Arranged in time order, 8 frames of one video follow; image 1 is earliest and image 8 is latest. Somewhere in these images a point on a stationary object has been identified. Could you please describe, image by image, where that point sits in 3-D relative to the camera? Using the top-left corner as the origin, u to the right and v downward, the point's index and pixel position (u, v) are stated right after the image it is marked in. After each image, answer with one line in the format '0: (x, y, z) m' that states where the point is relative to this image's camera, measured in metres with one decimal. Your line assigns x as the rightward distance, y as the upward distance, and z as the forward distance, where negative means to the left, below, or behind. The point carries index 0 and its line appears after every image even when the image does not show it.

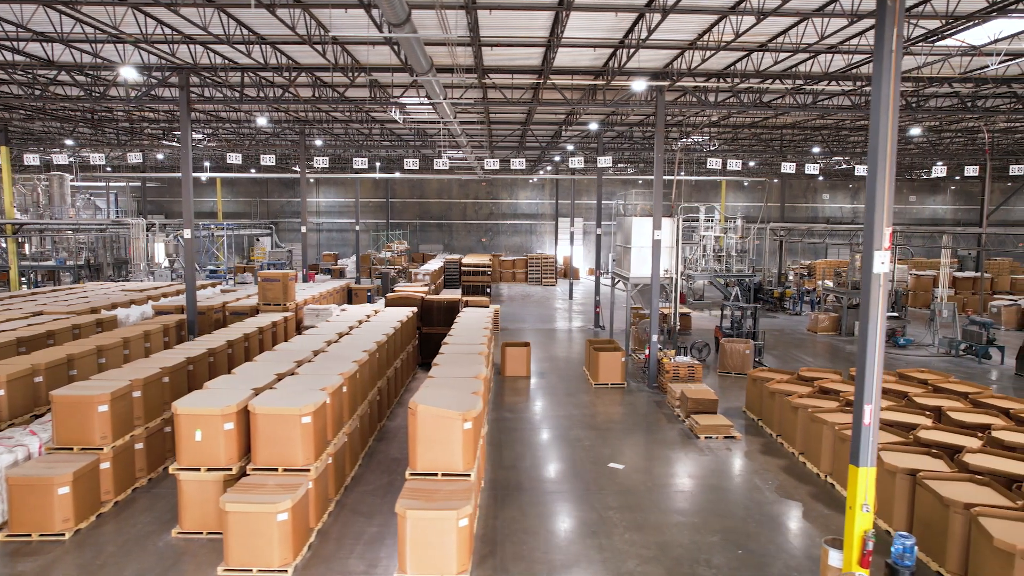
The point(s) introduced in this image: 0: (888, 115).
0: (+3.3, +1.6, +5.1) m
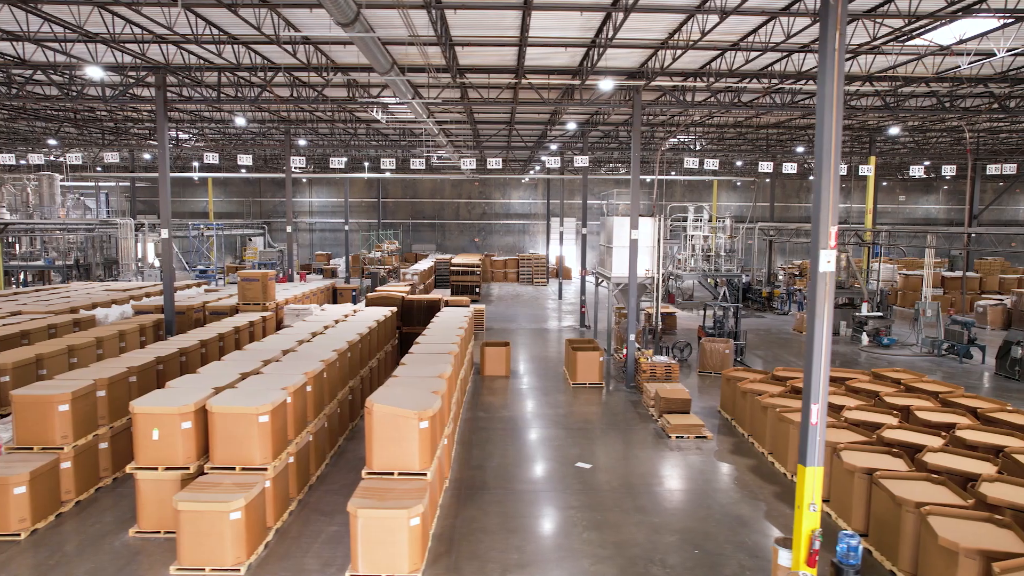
0: (+2.8, +1.6, +5.1) m
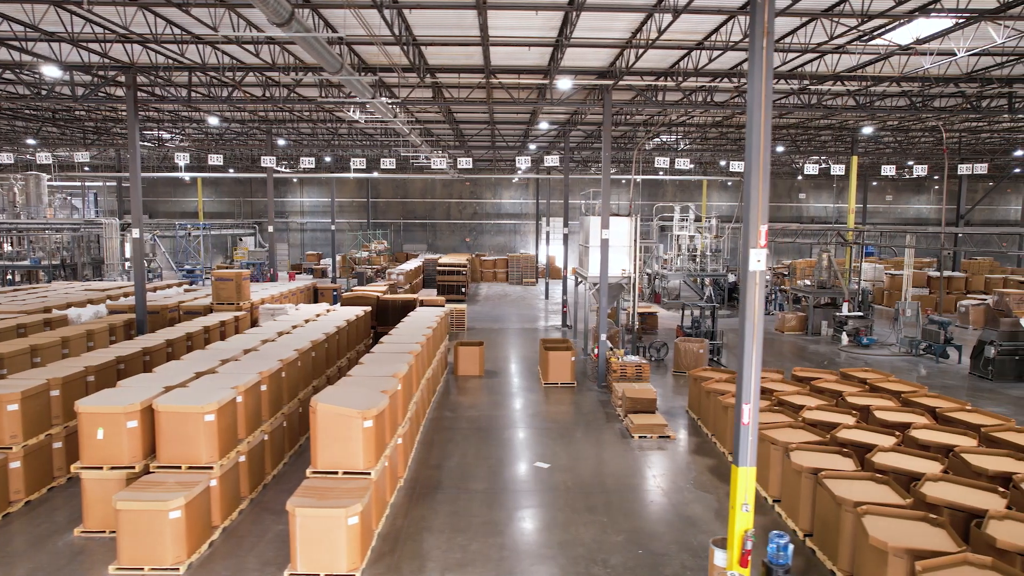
0: (+2.2, +1.6, +5.1) m
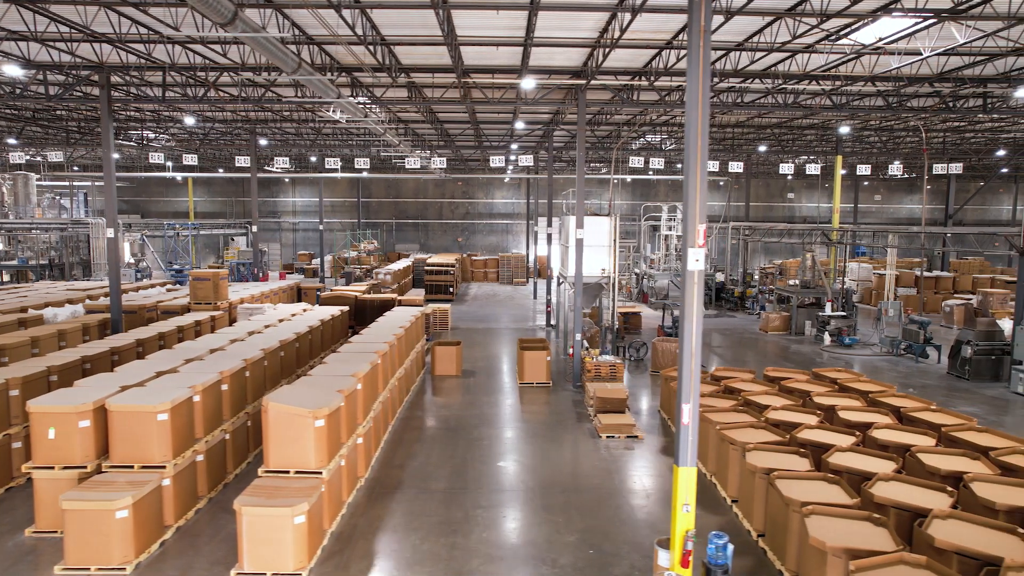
0: (+1.6, +1.6, +5.1) m
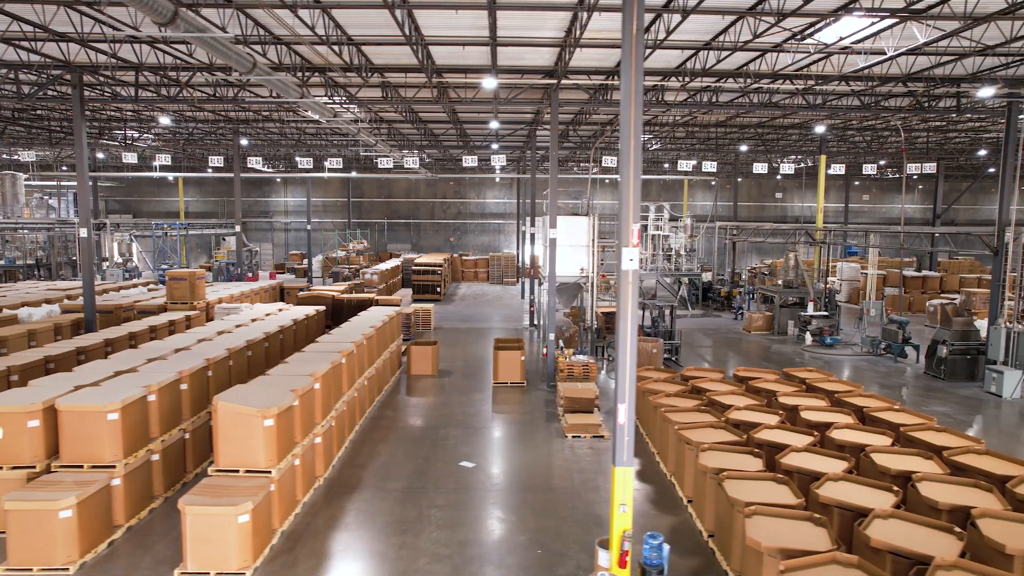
0: (+1.1, +1.6, +5.1) m
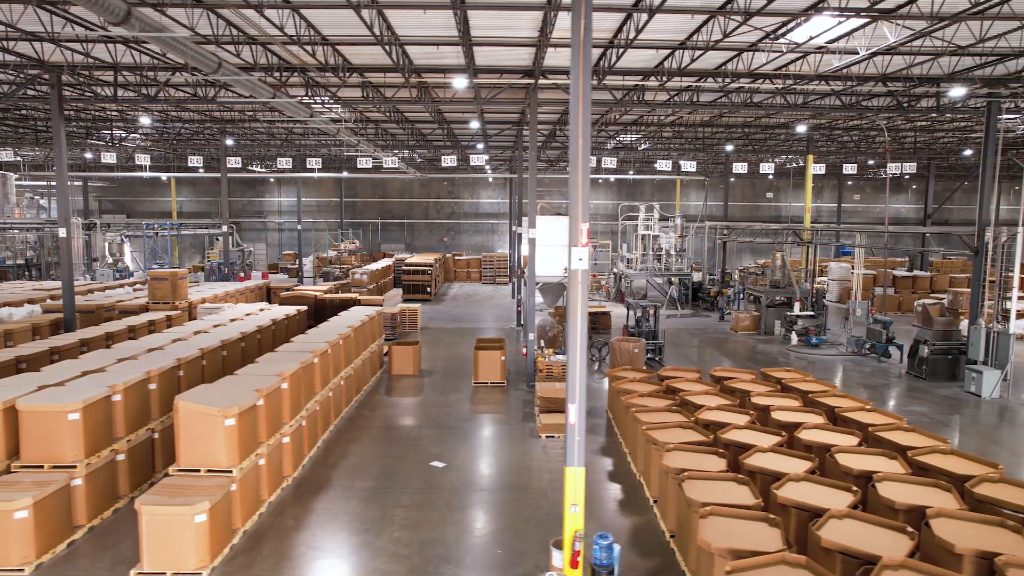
0: (+0.6, +1.6, +5.1) m
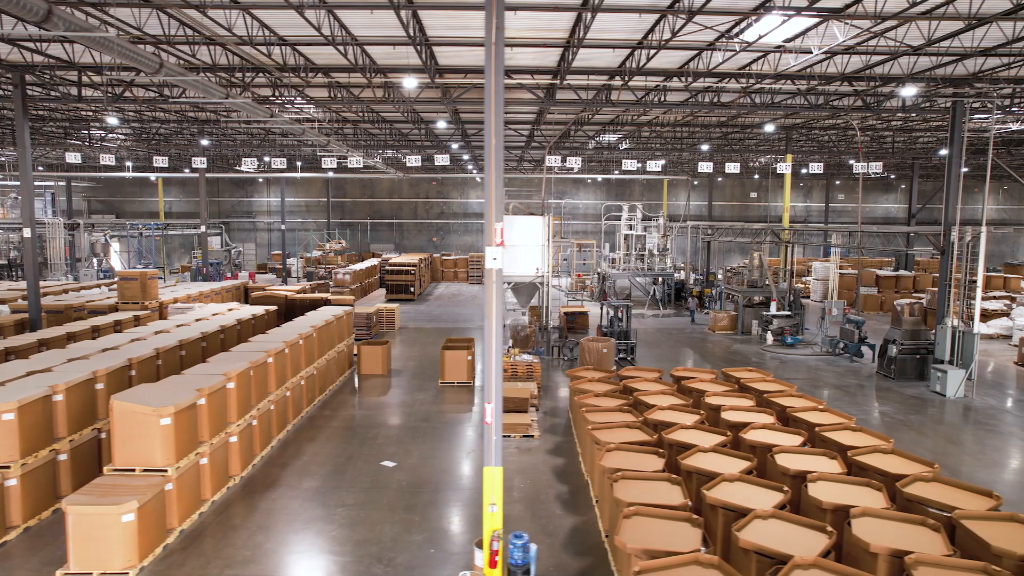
0: (-0.2, +1.6, +5.1) m
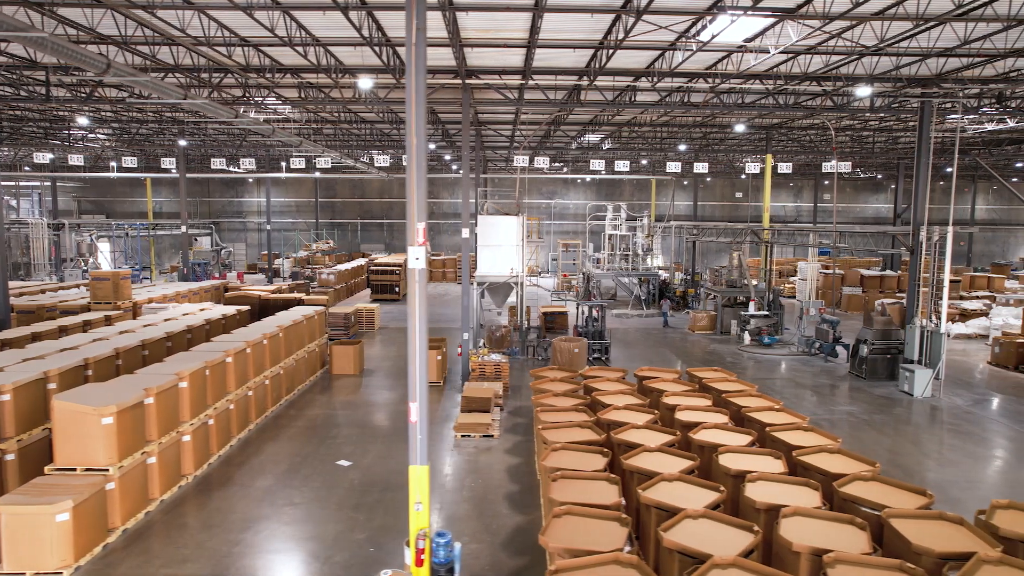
0: (-0.8, +1.6, +5.1) m
